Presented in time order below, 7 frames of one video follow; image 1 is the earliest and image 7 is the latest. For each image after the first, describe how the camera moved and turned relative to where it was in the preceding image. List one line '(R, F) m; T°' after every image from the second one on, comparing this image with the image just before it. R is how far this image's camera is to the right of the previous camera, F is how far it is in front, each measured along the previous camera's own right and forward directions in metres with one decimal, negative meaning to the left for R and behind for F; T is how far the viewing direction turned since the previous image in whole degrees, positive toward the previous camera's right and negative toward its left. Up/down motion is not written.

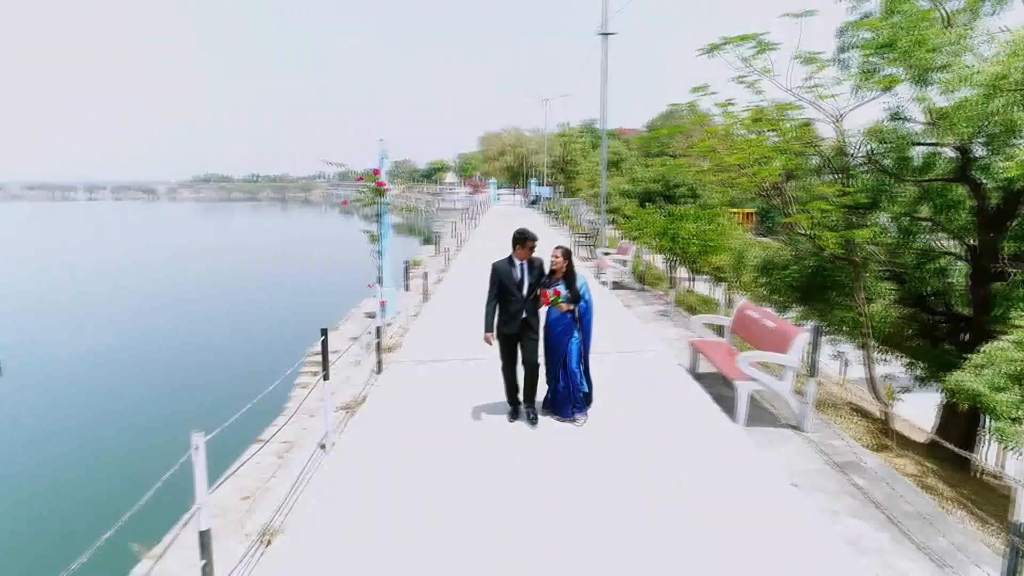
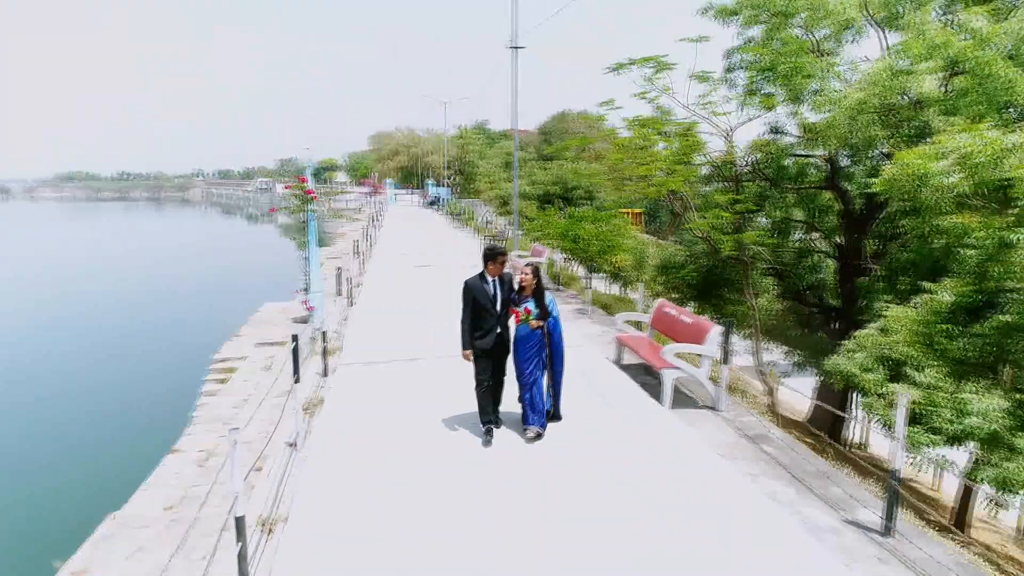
(-0.5, -0.5) m; +9°
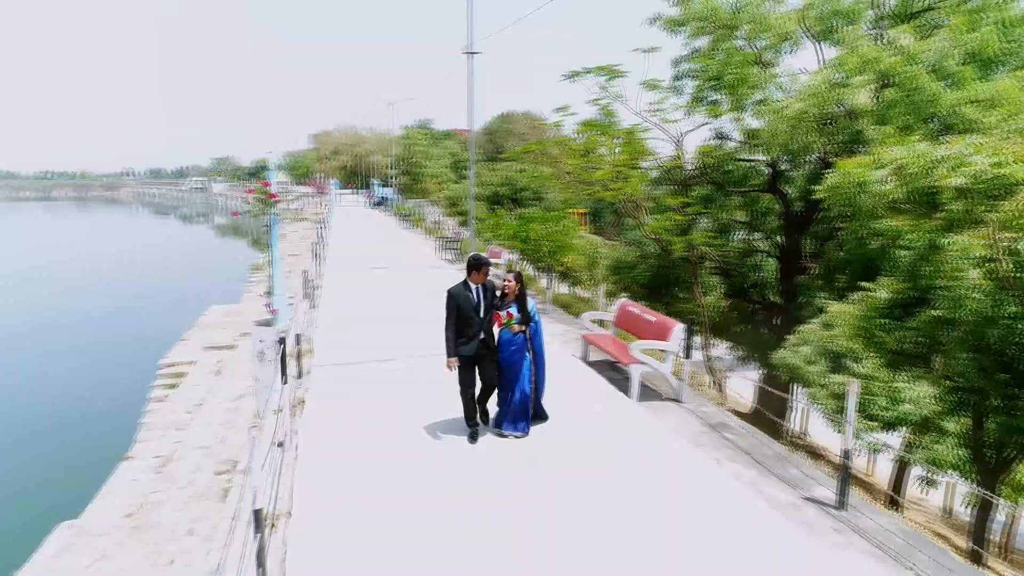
(-0.3, -0.3) m; +5°
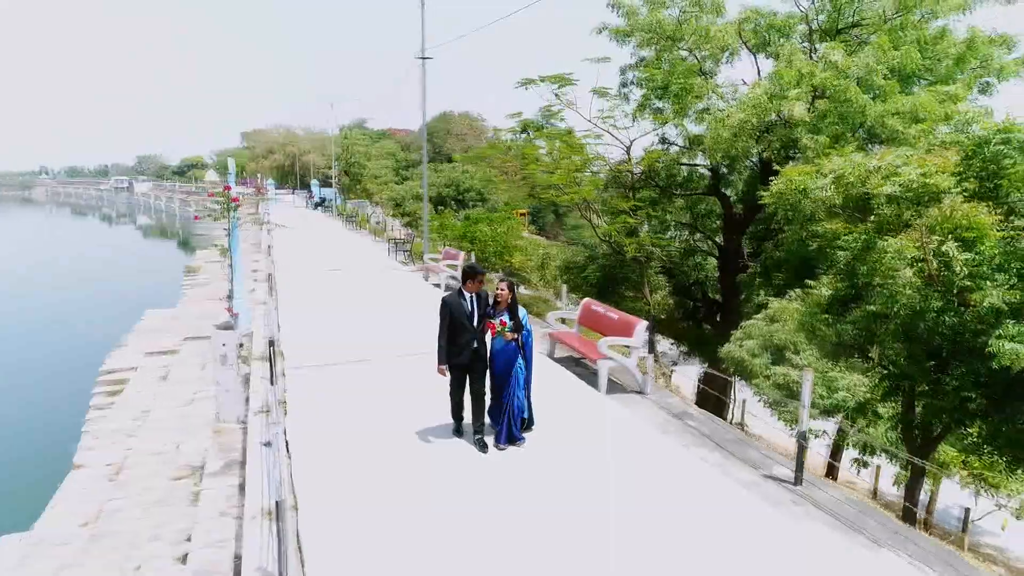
(-0.4, -0.3) m; +5°
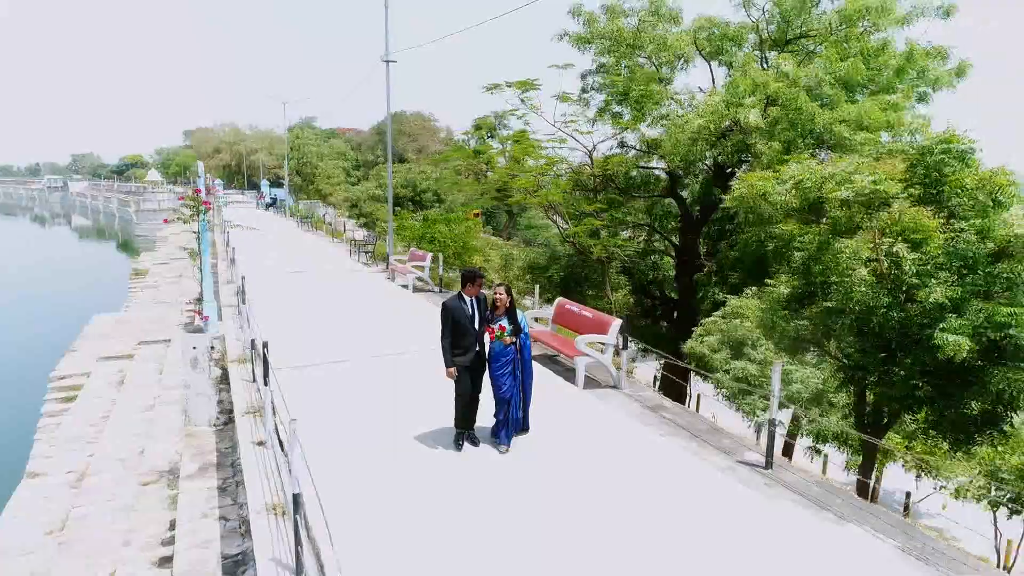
(-0.3, -0.3) m; +4°
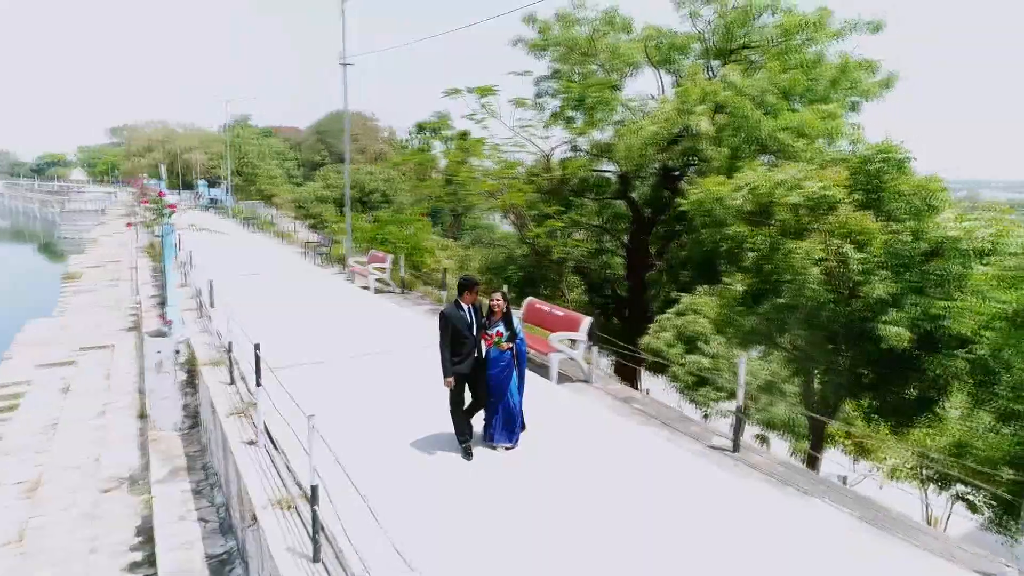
(-0.4, -0.3) m; +5°
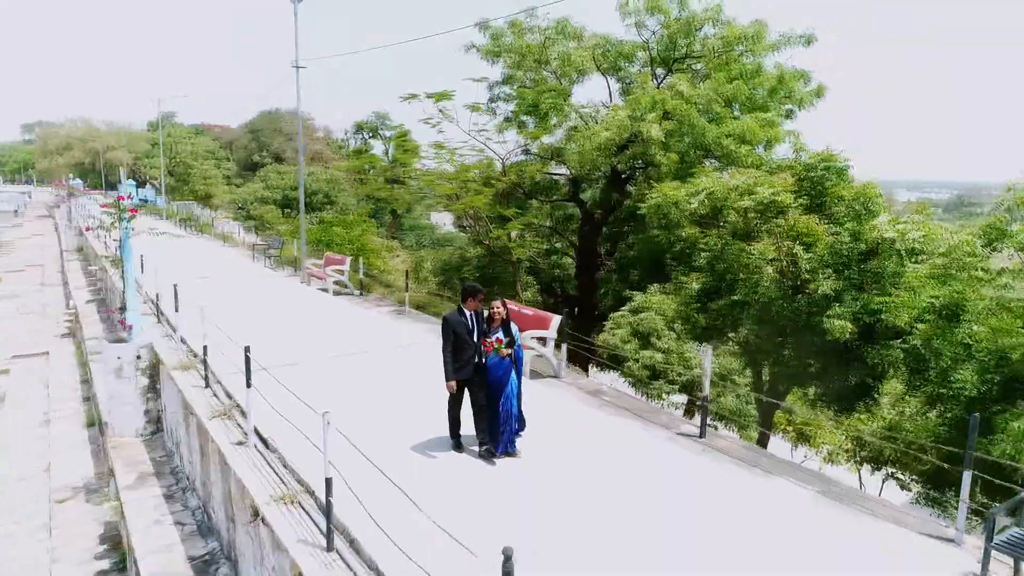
(-0.4, -0.3) m; +5°
